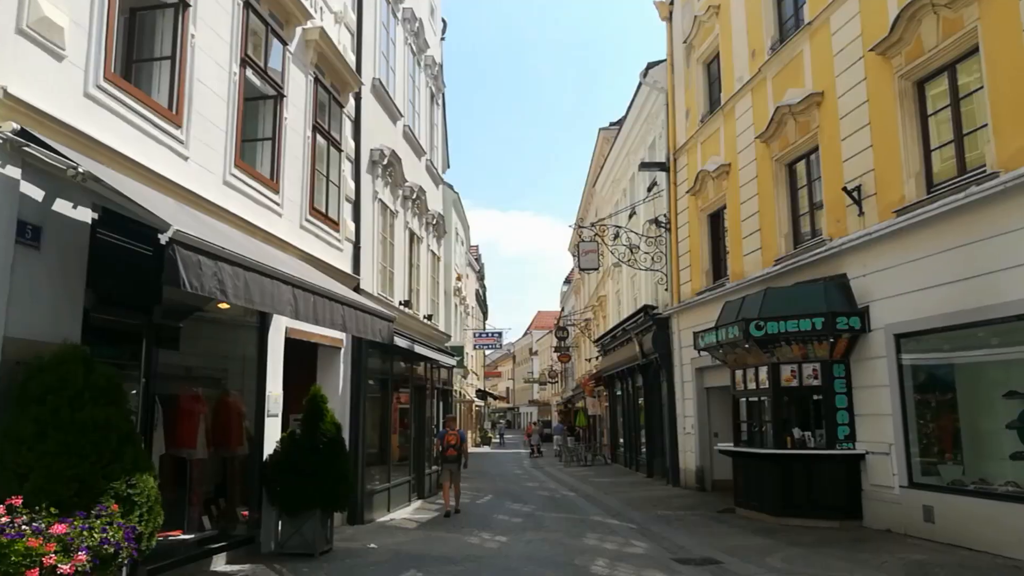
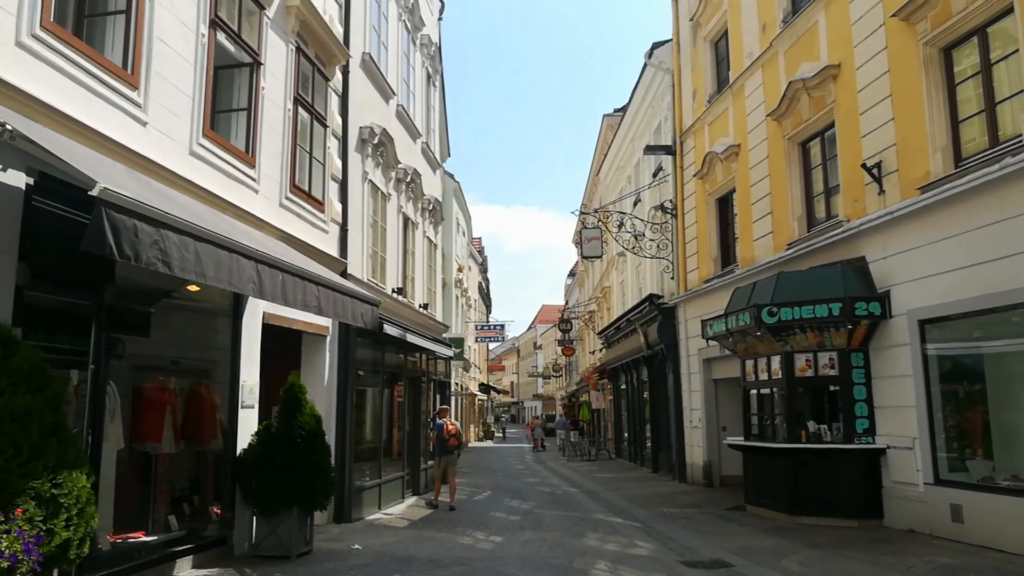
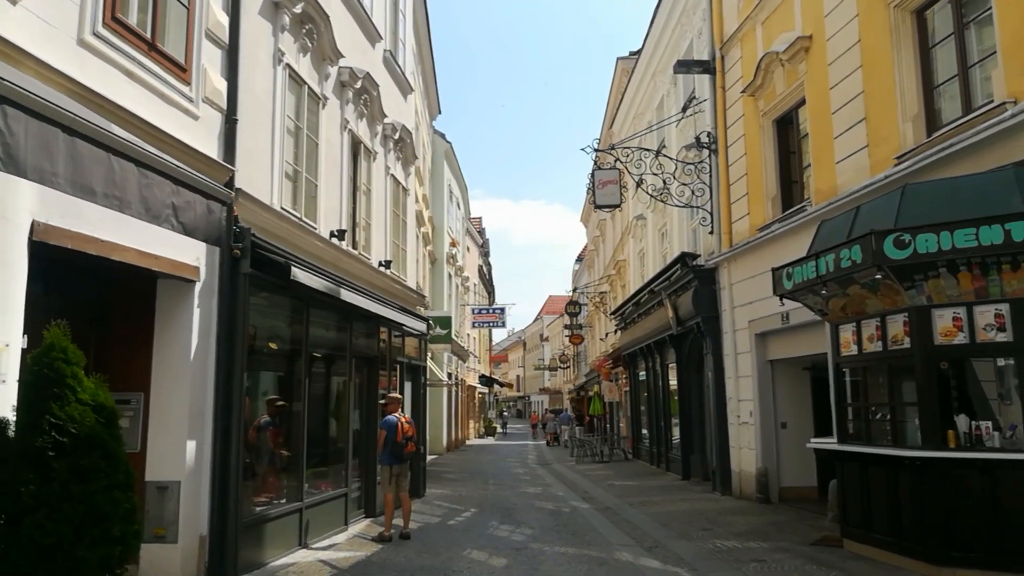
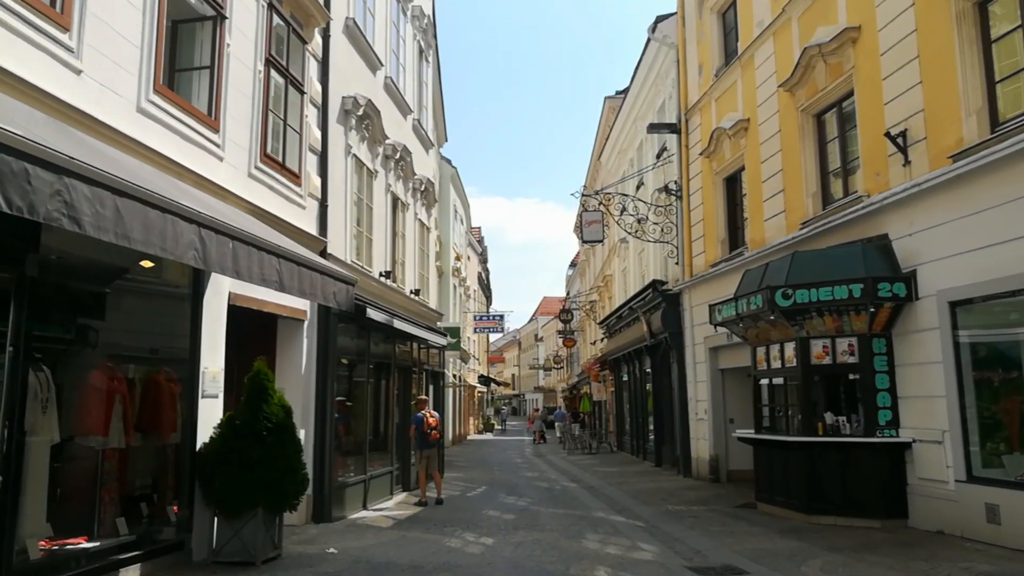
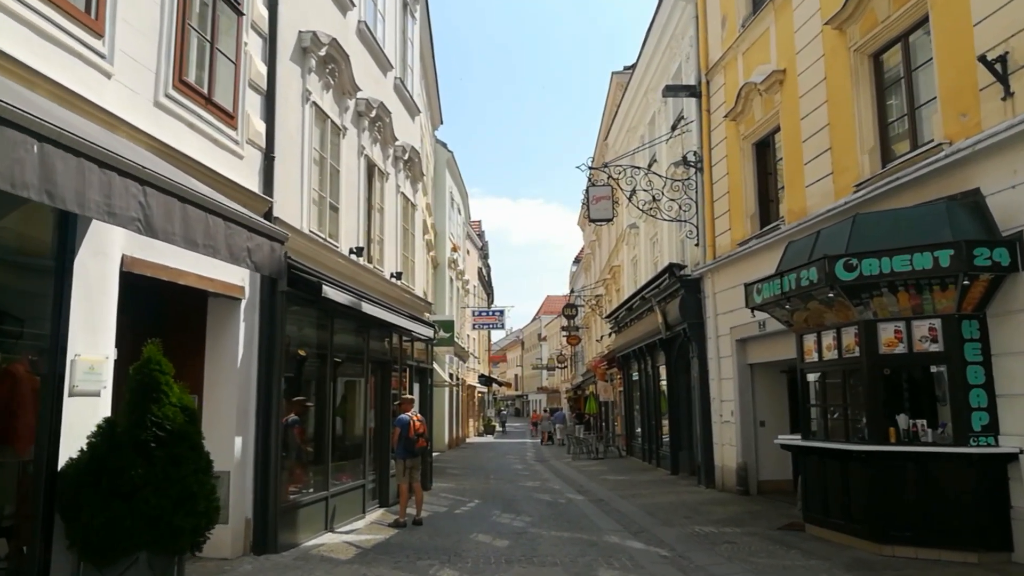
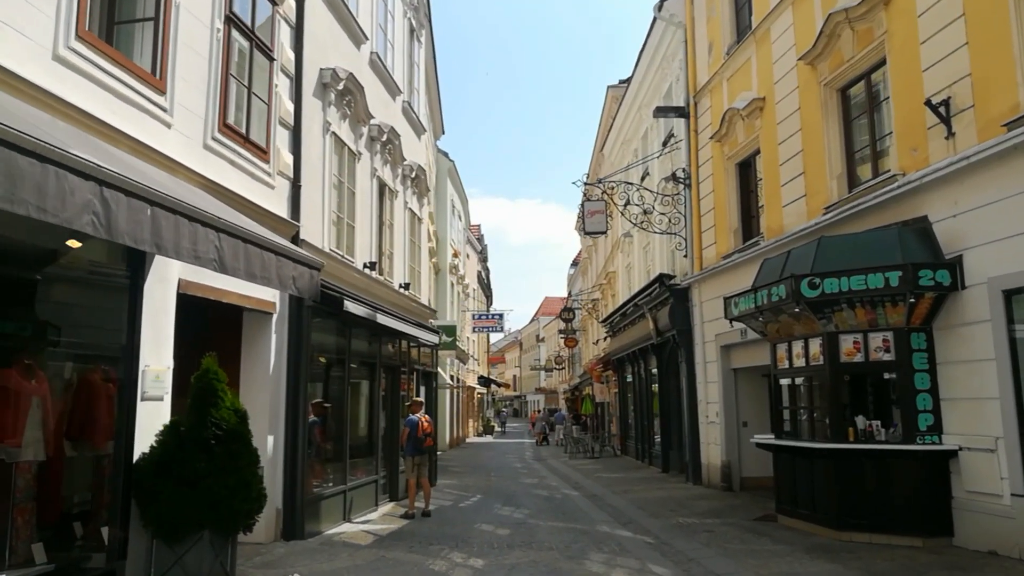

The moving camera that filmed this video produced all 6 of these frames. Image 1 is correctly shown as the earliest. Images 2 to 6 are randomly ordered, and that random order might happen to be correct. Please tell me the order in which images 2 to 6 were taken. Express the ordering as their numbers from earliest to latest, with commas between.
2, 4, 6, 5, 3
